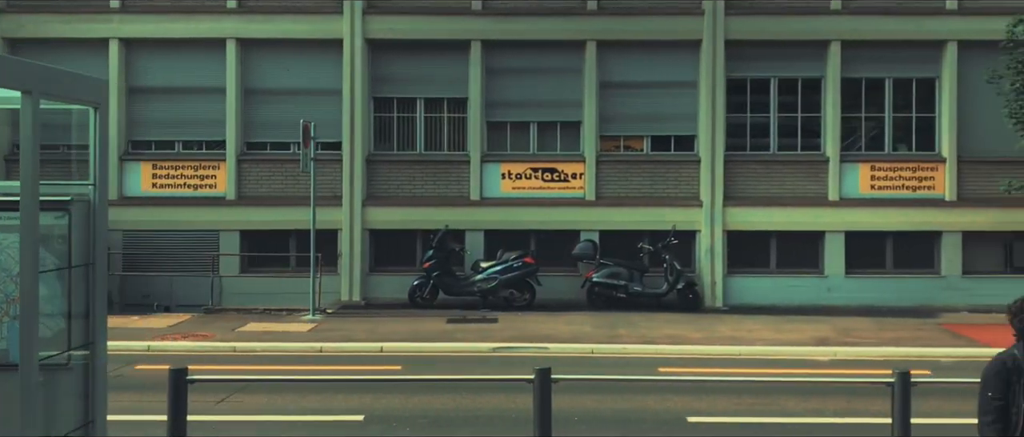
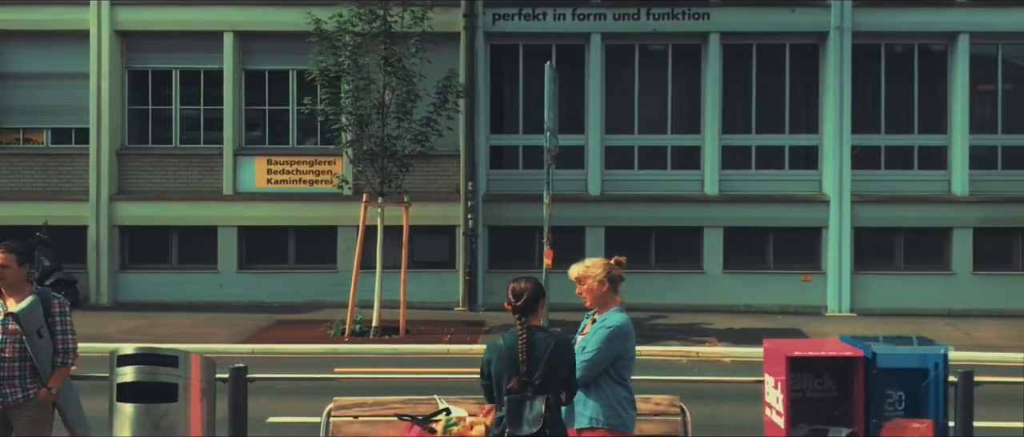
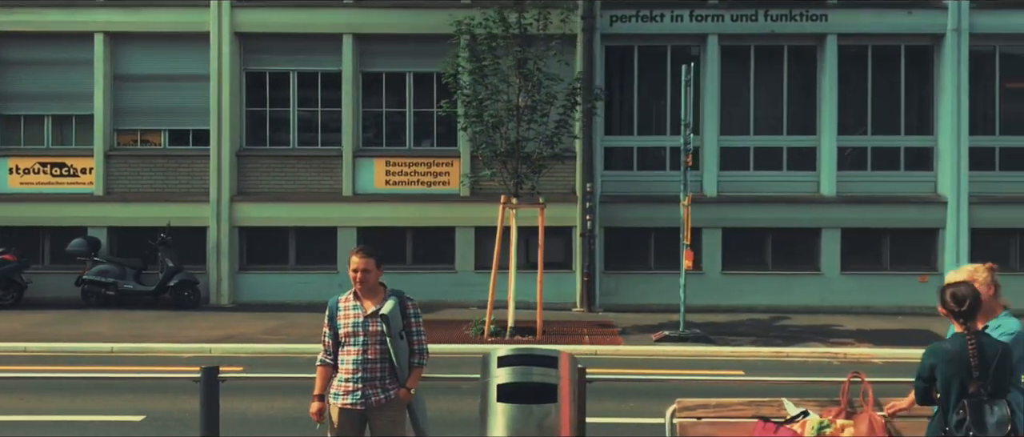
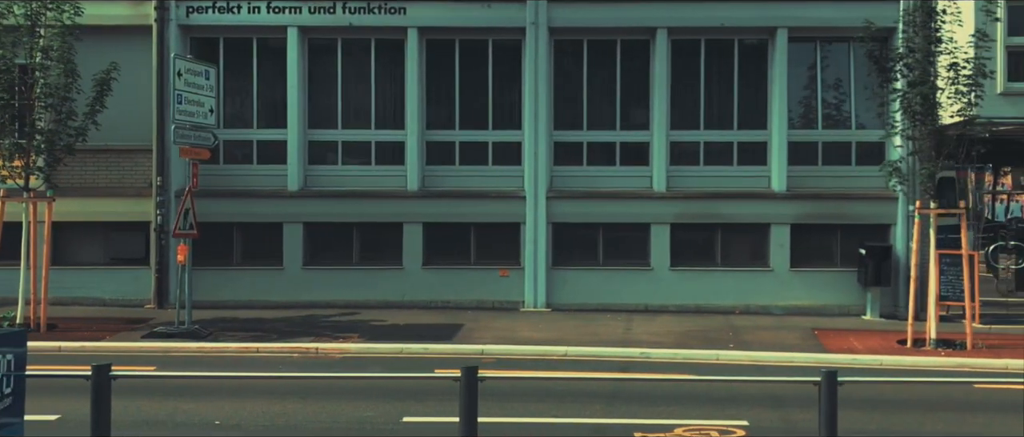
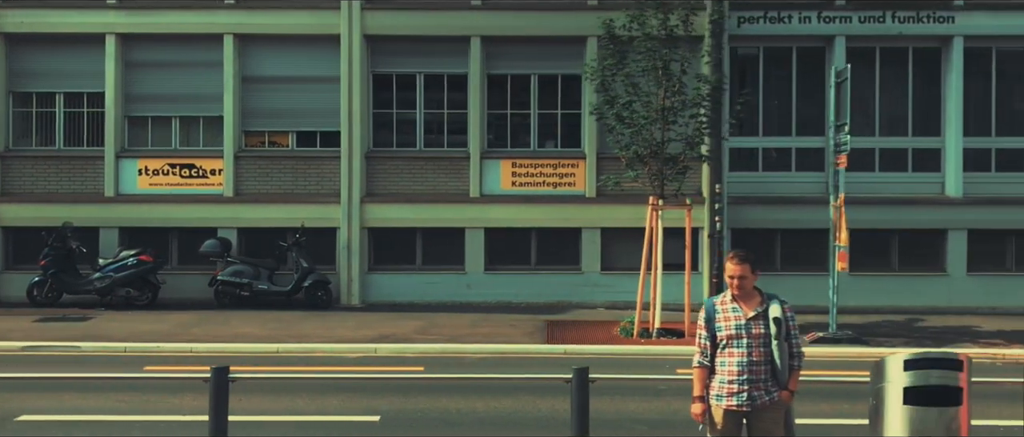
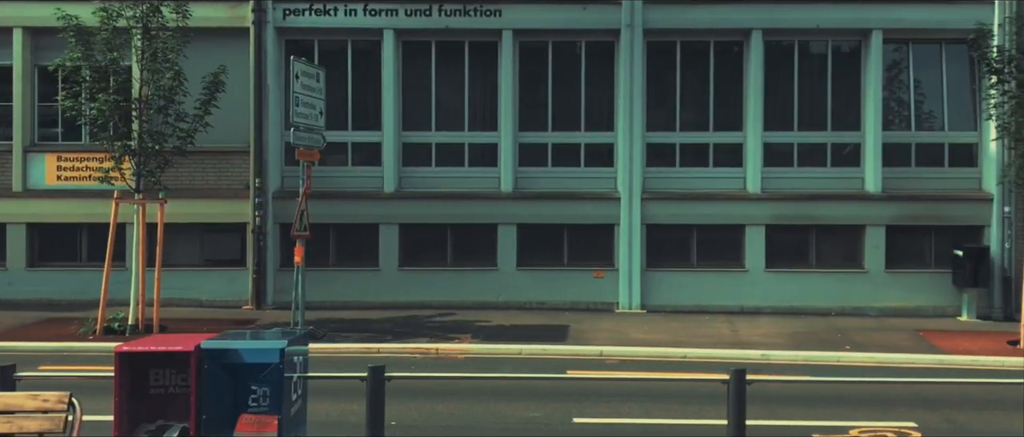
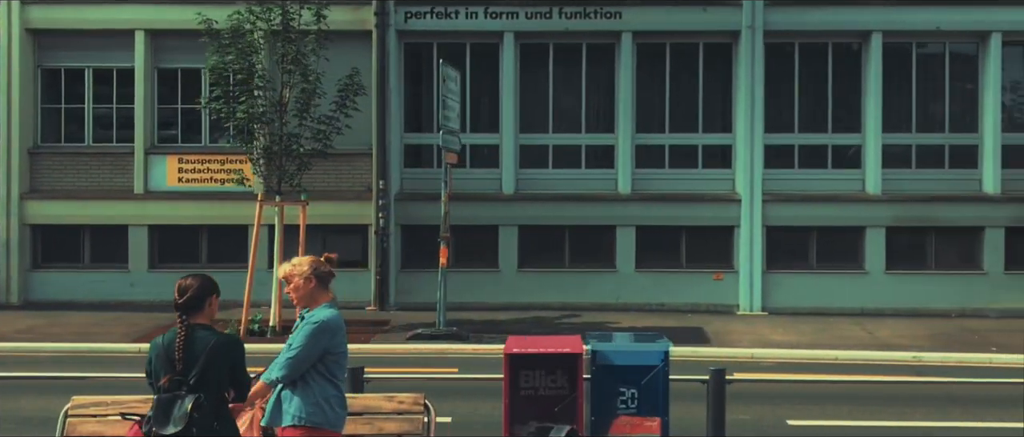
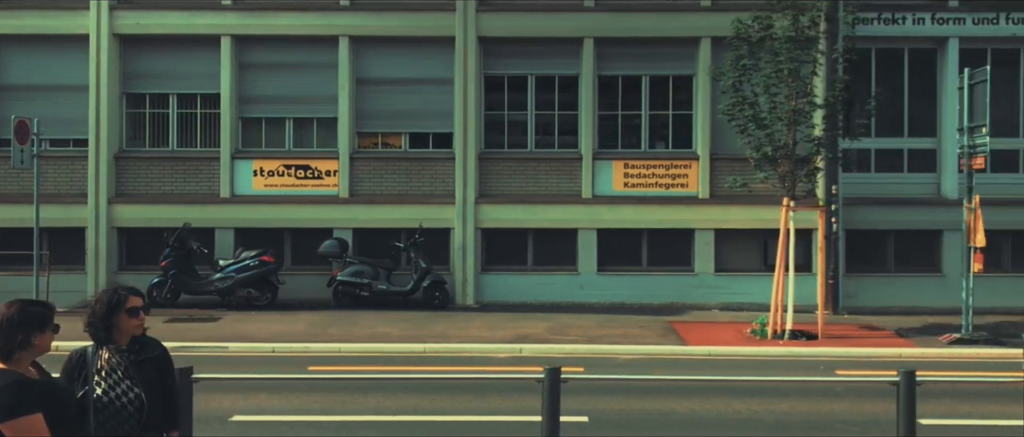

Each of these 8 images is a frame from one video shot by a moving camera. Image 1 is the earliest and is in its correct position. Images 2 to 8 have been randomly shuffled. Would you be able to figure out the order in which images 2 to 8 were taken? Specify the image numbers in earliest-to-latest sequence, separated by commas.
8, 5, 3, 2, 7, 6, 4
